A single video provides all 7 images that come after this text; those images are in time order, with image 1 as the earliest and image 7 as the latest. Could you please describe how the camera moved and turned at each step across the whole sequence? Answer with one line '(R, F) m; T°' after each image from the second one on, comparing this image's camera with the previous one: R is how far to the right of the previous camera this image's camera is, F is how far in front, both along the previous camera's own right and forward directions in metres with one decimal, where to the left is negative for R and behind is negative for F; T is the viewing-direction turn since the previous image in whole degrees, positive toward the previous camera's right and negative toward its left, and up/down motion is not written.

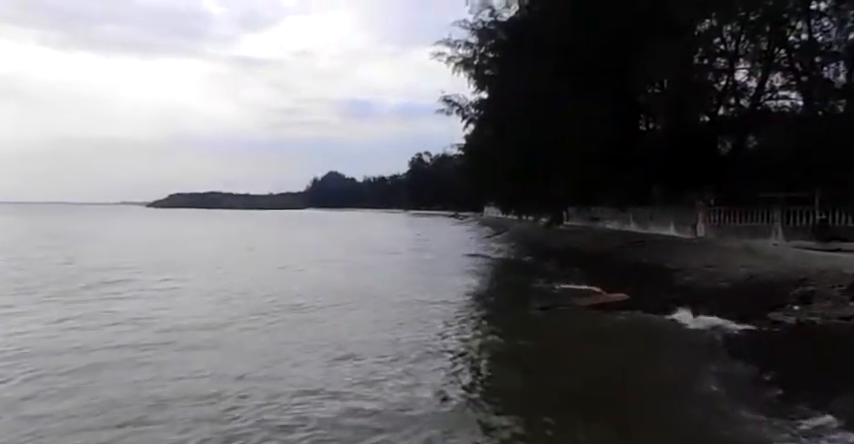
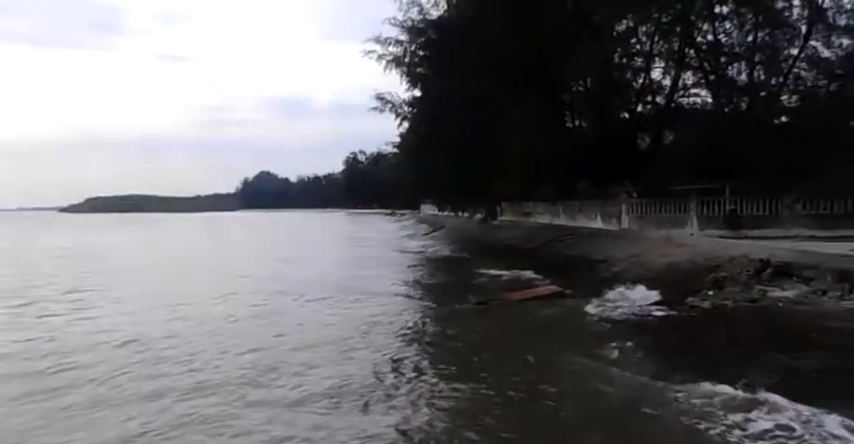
(+0.2, -0.5) m; +6°
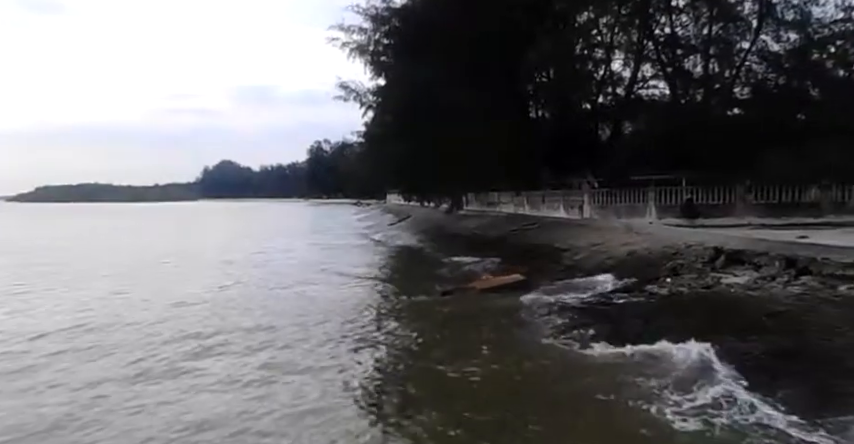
(+0.1, -0.2) m; +3°
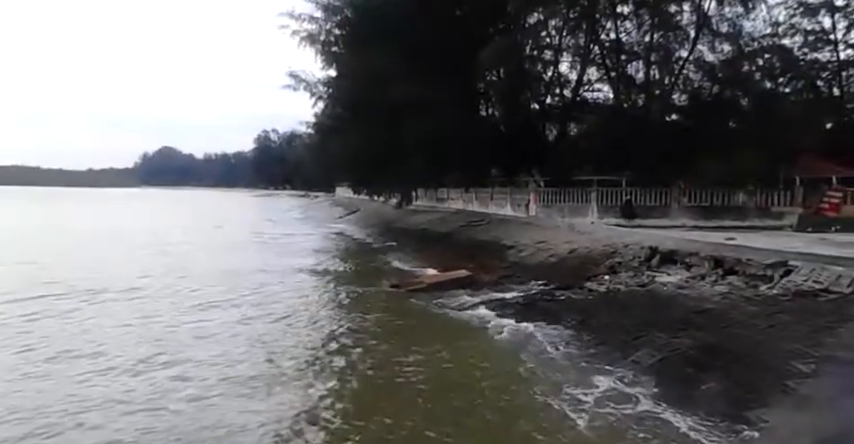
(+0.1, -0.3) m; +5°
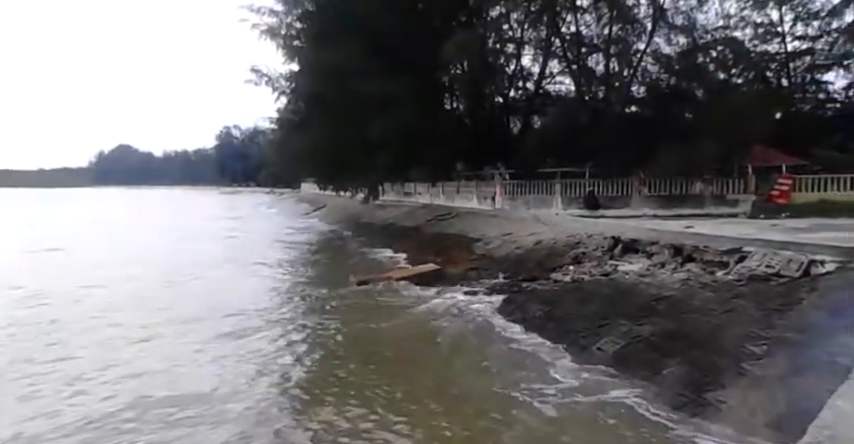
(+0.1, -0.1) m; +3°
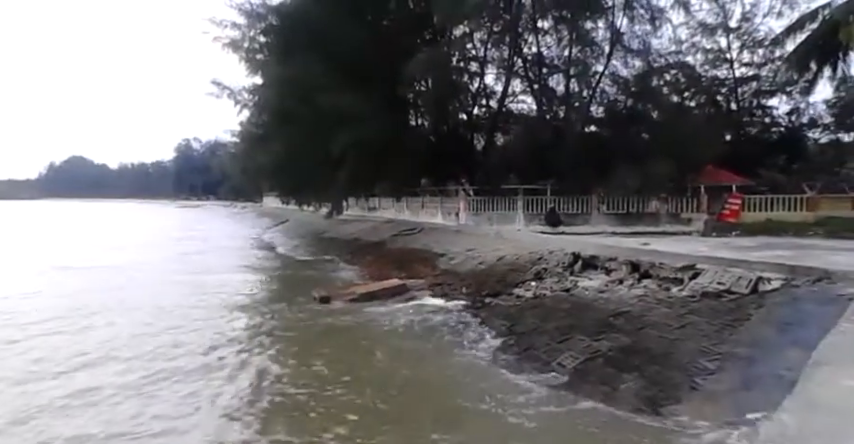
(+0.1, -0.1) m; +3°
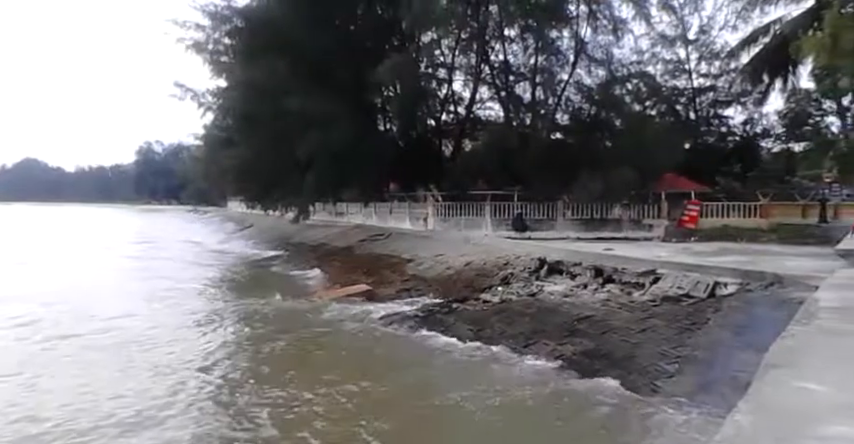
(+0.1, -0.1) m; +3°
